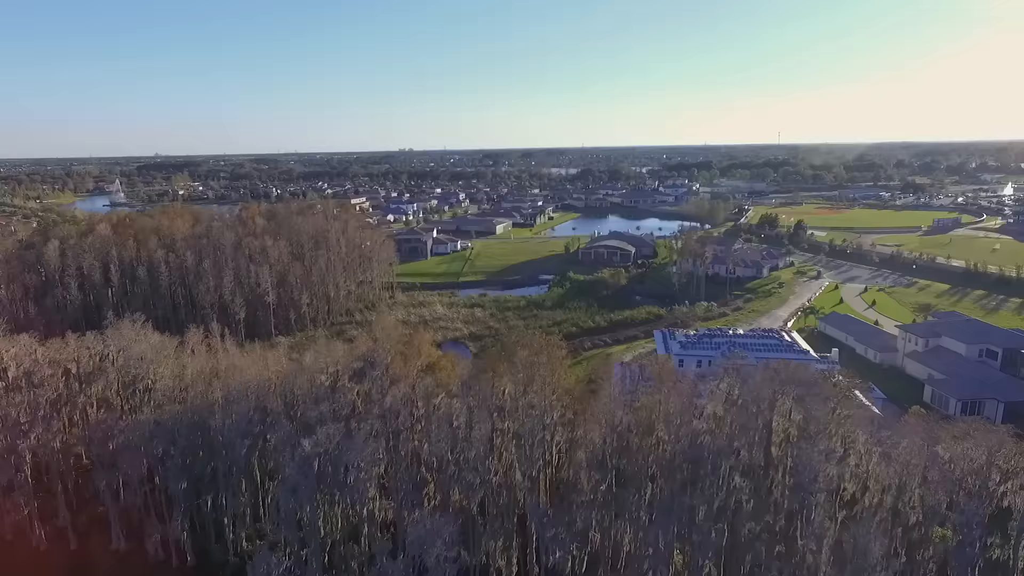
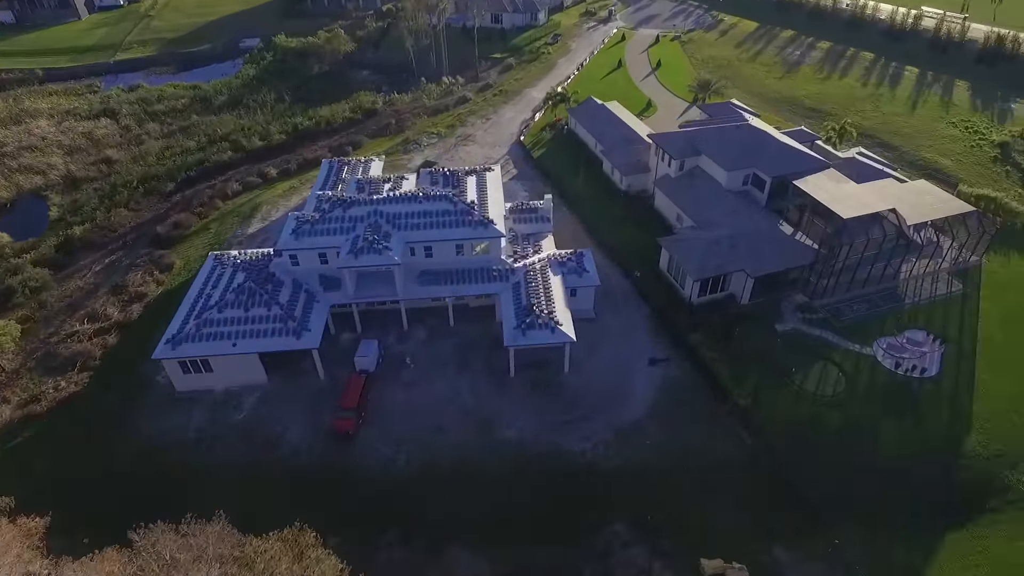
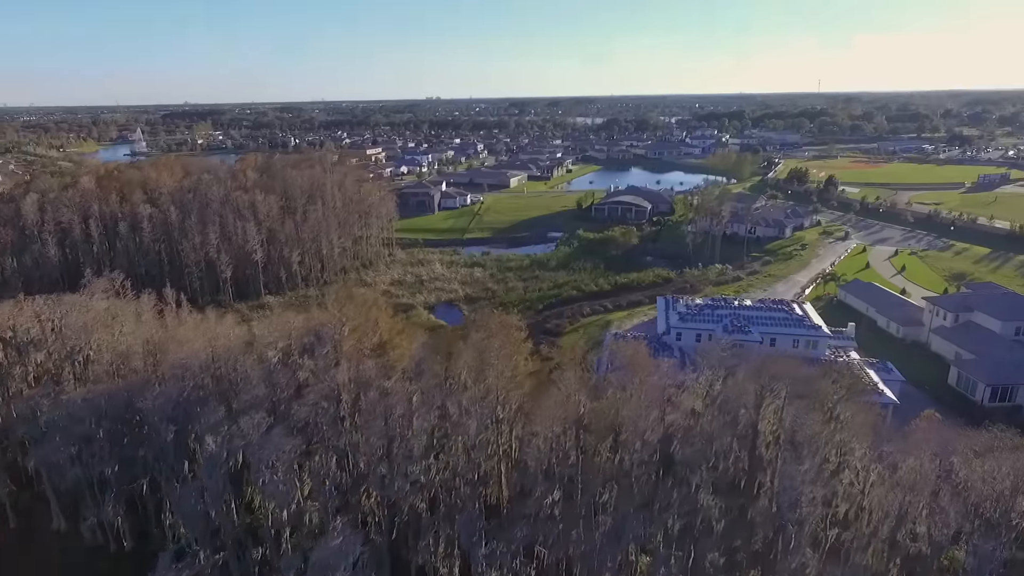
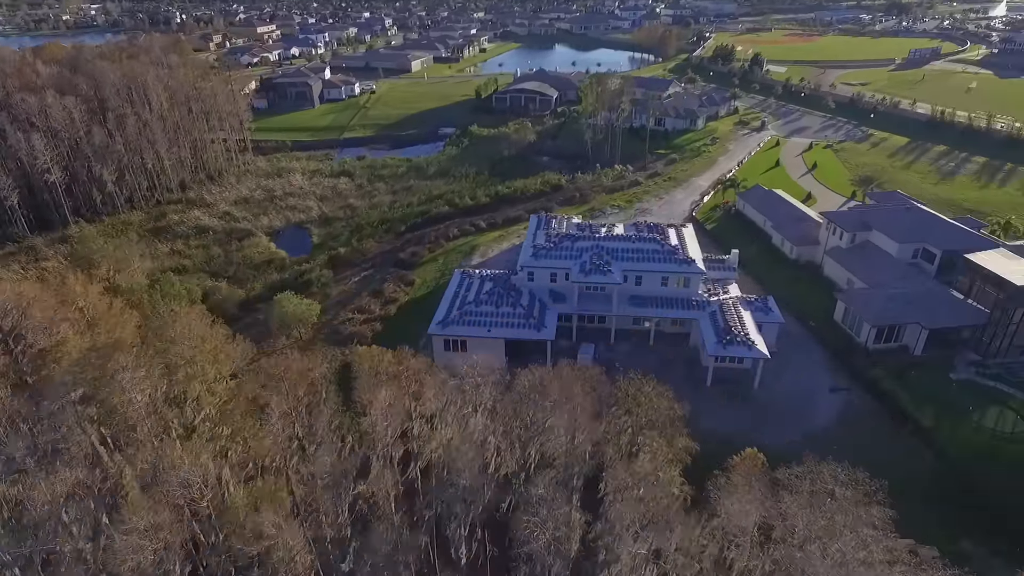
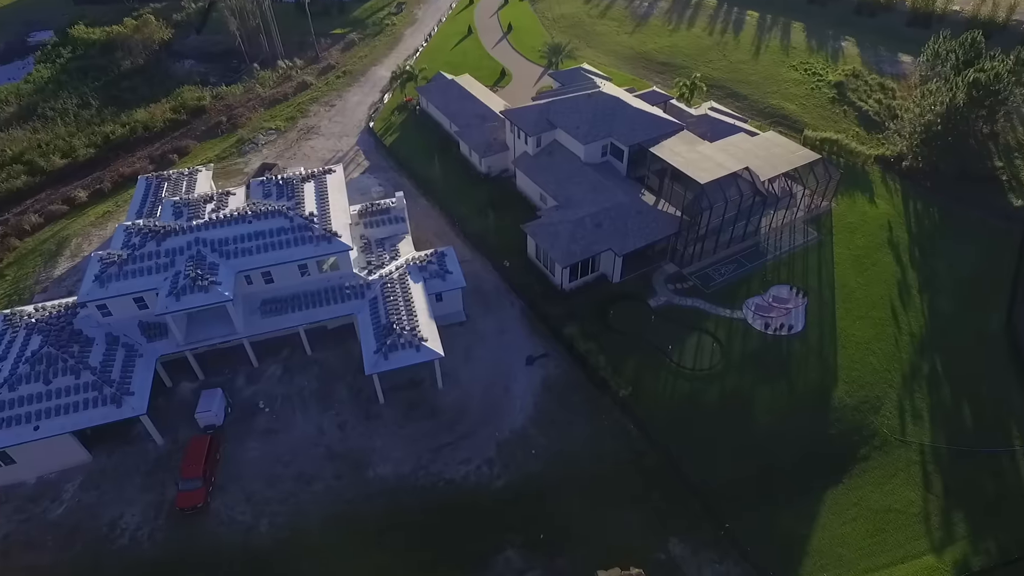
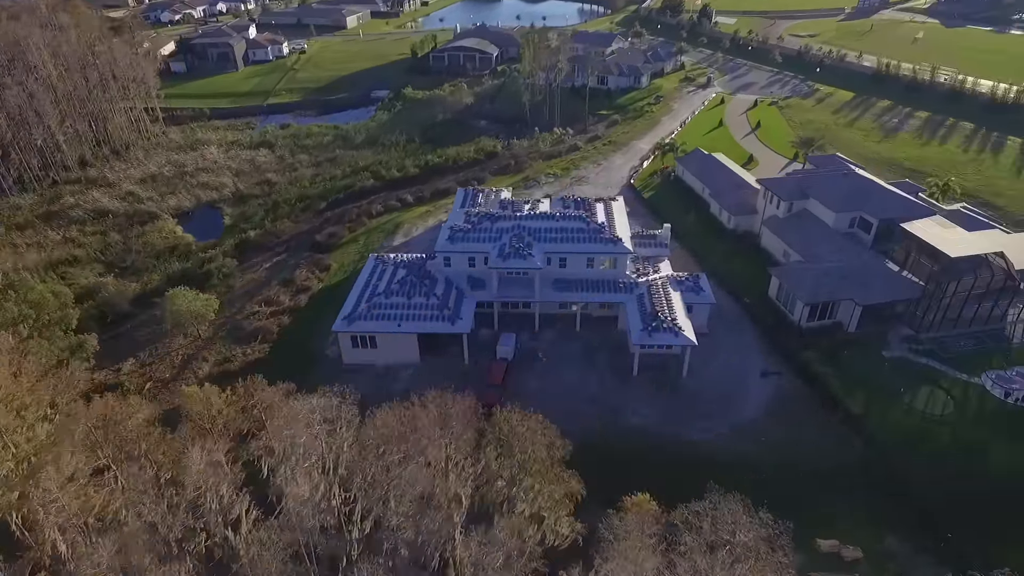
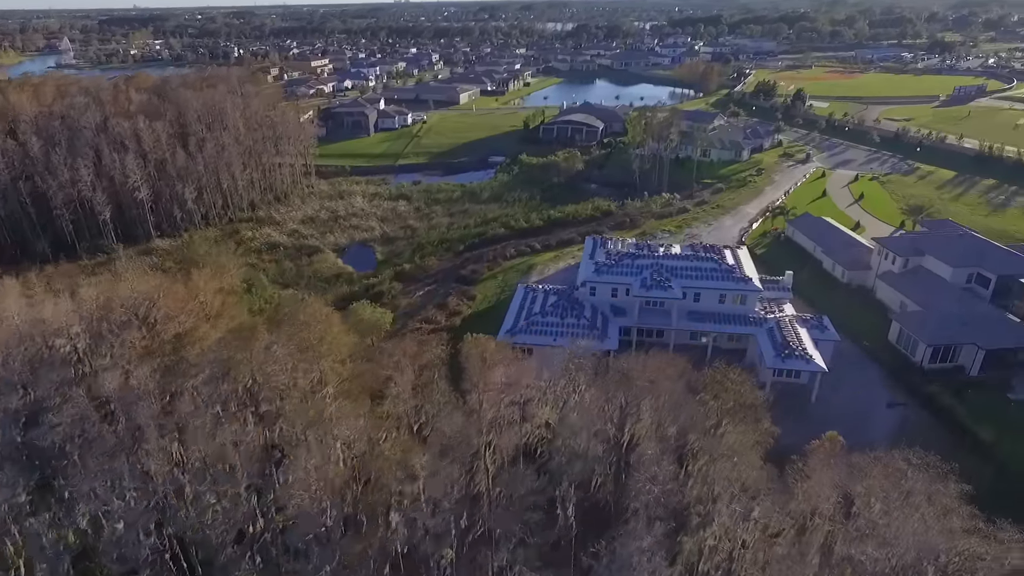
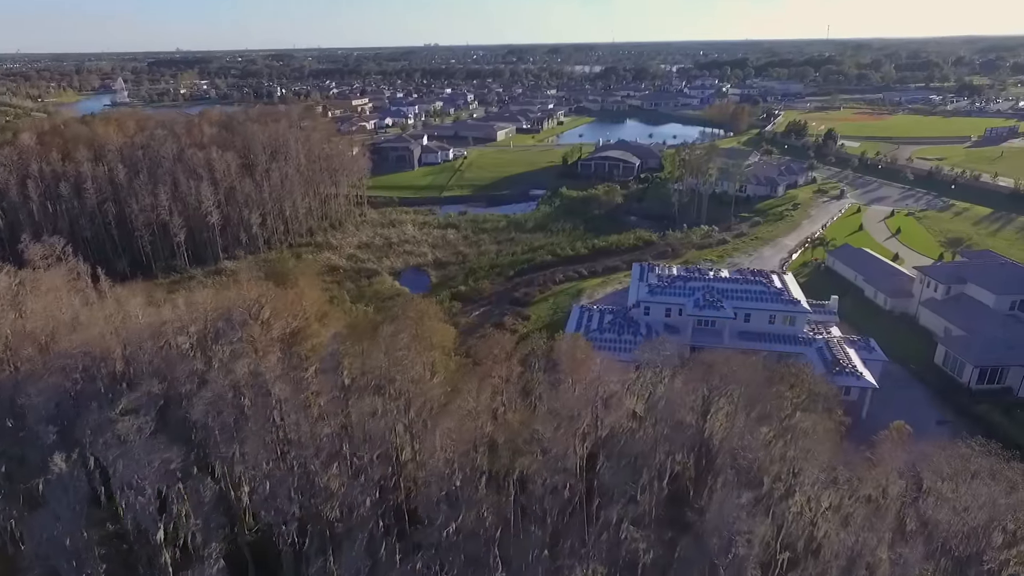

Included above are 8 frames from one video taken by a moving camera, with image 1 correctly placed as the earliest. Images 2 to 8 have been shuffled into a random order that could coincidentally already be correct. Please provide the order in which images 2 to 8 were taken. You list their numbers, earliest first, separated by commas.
3, 8, 7, 4, 6, 2, 5
